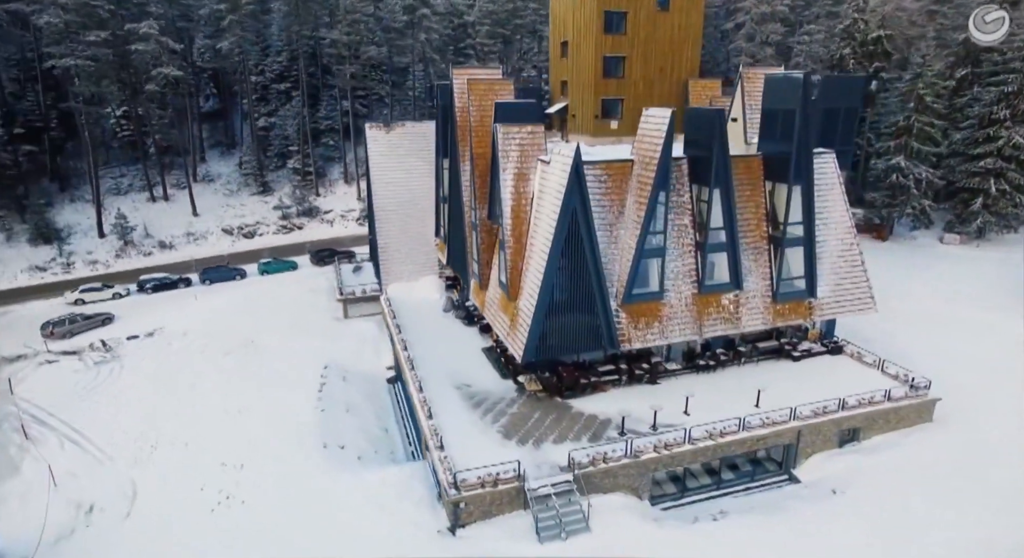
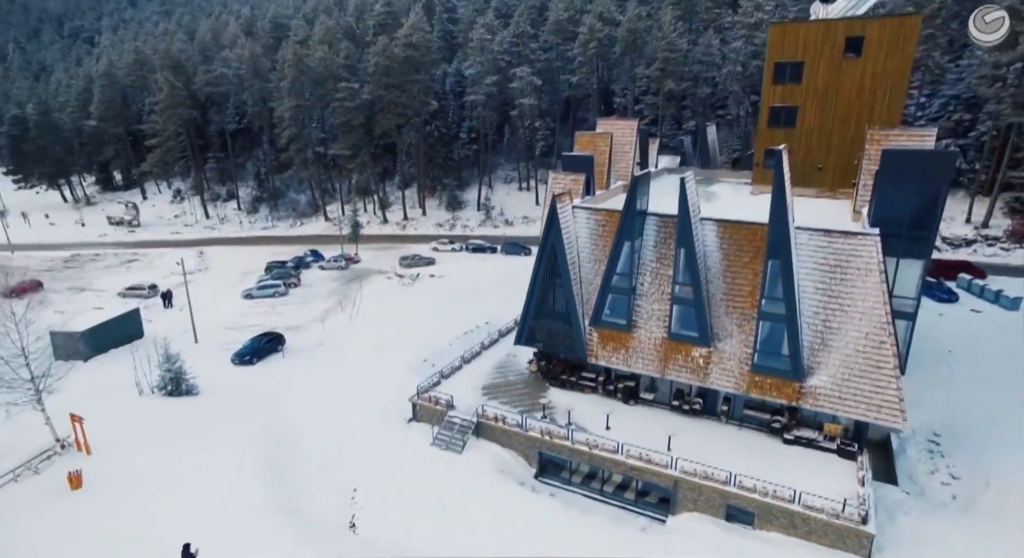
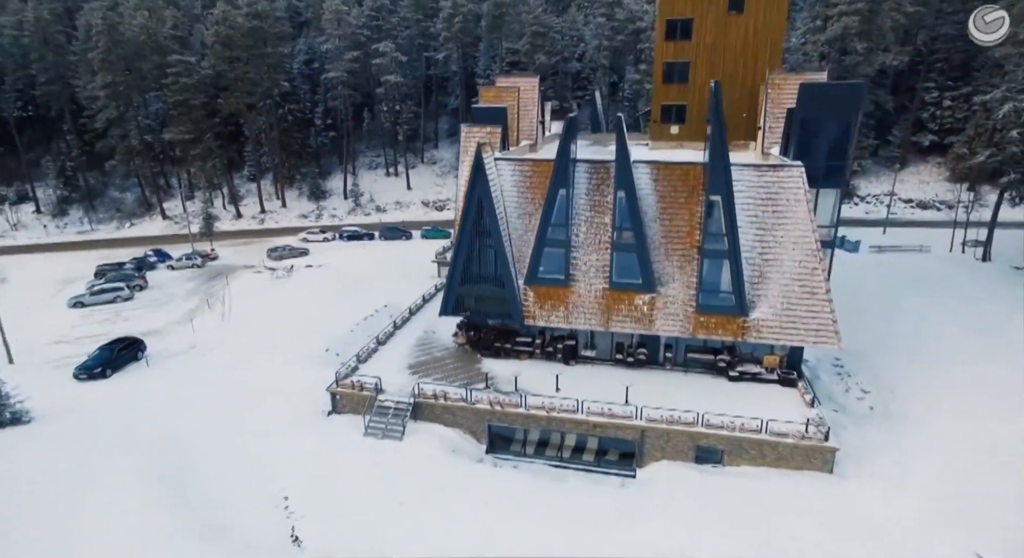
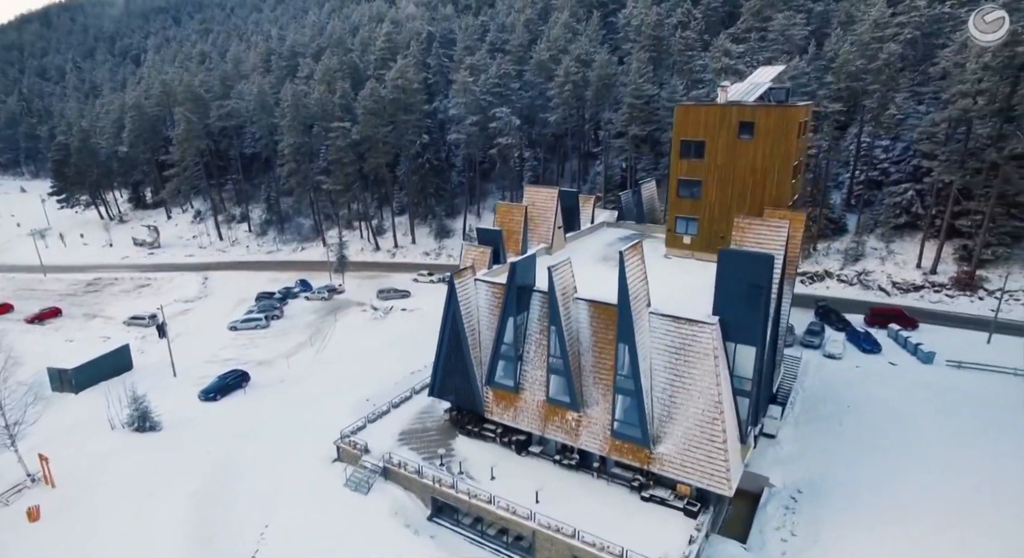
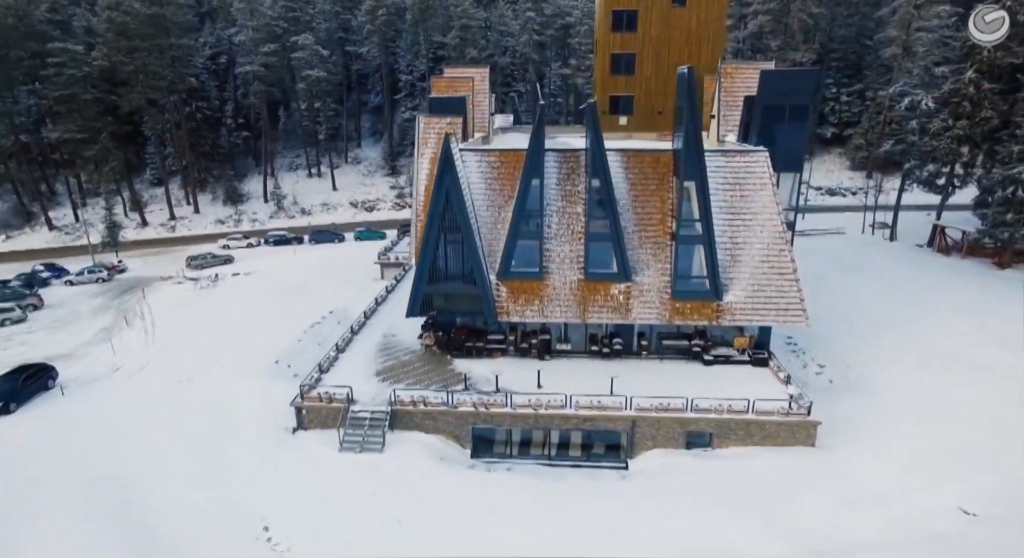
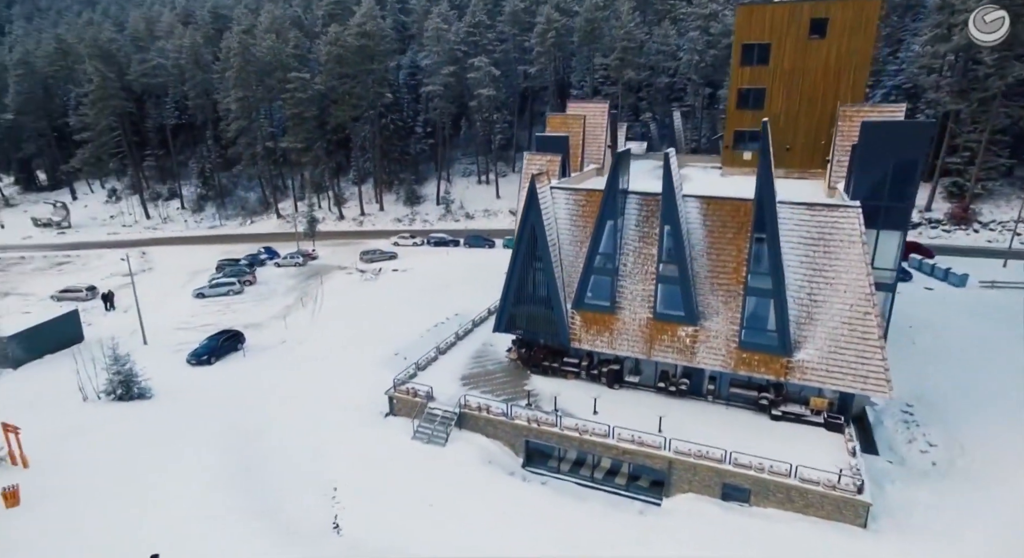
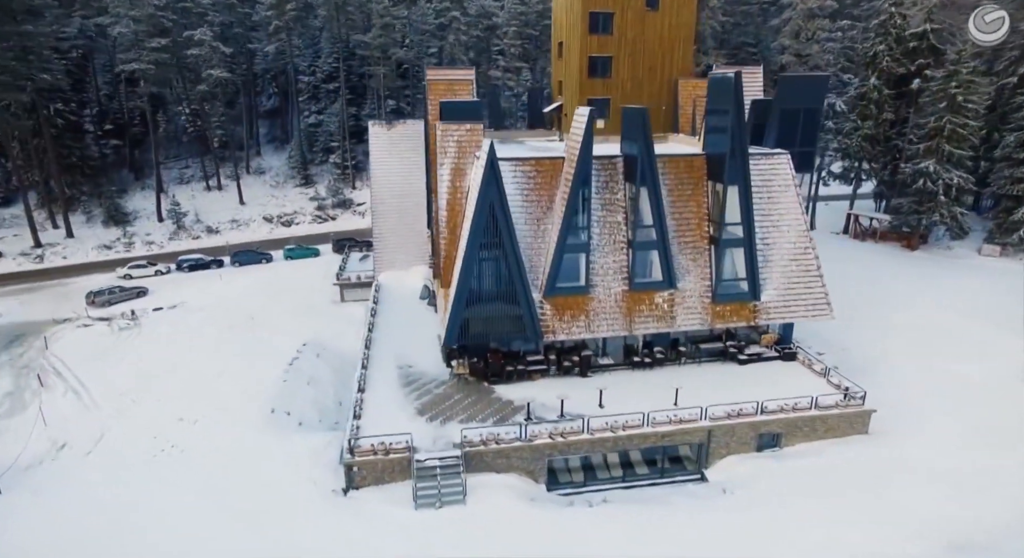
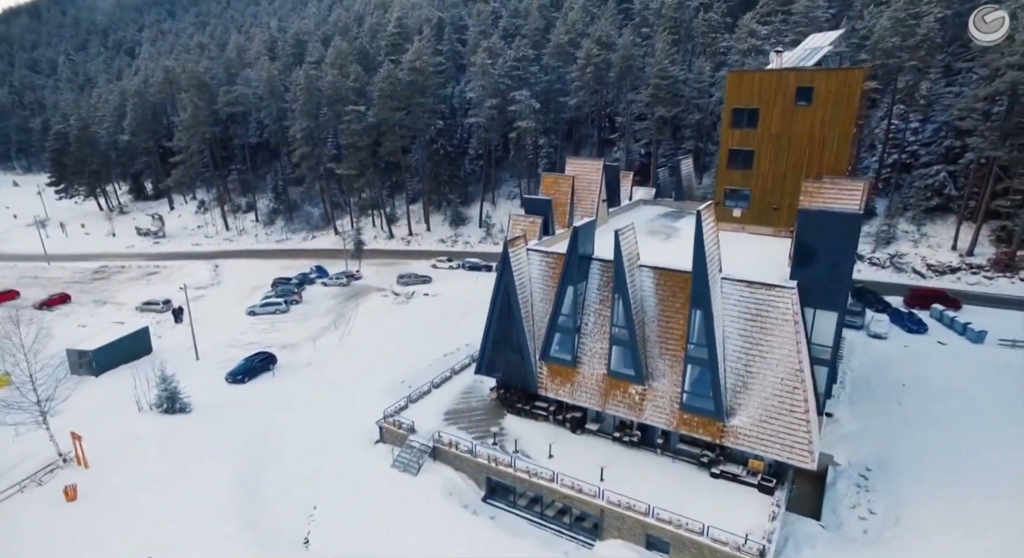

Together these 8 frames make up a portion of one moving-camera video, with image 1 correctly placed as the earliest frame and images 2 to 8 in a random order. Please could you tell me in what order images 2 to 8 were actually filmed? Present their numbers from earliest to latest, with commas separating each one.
7, 5, 3, 6, 2, 8, 4
